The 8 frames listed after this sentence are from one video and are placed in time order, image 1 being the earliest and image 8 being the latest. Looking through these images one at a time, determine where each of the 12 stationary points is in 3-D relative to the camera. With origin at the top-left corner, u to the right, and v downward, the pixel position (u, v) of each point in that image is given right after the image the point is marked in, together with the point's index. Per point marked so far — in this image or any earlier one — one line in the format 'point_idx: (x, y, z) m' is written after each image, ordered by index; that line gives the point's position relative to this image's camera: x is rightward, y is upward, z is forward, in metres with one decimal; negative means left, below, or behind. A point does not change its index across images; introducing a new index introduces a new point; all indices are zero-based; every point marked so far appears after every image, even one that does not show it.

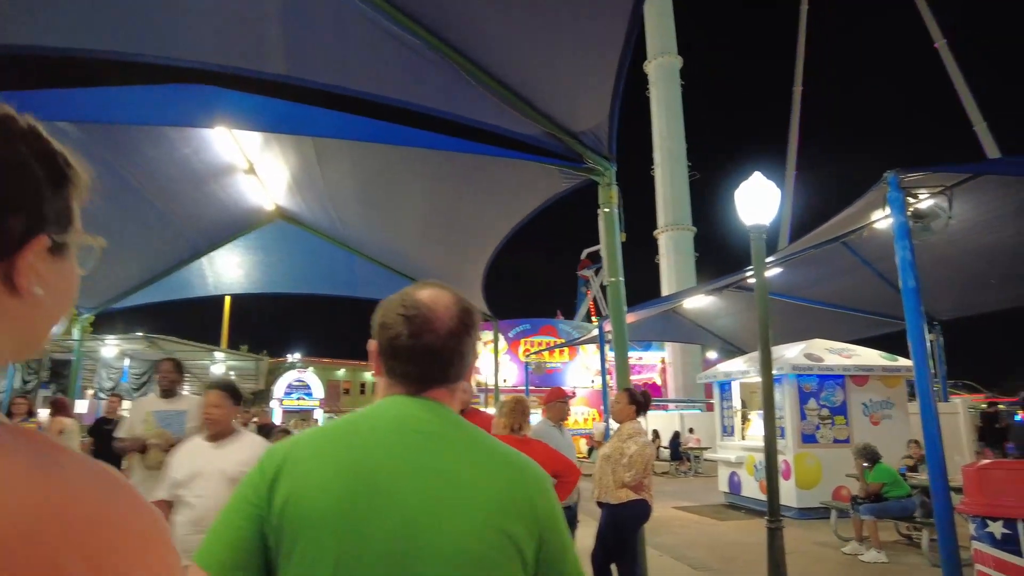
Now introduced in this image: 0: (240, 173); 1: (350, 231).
0: (-2.5, +1.0, +6.0) m
1: (-1.8, +0.6, +7.1) m
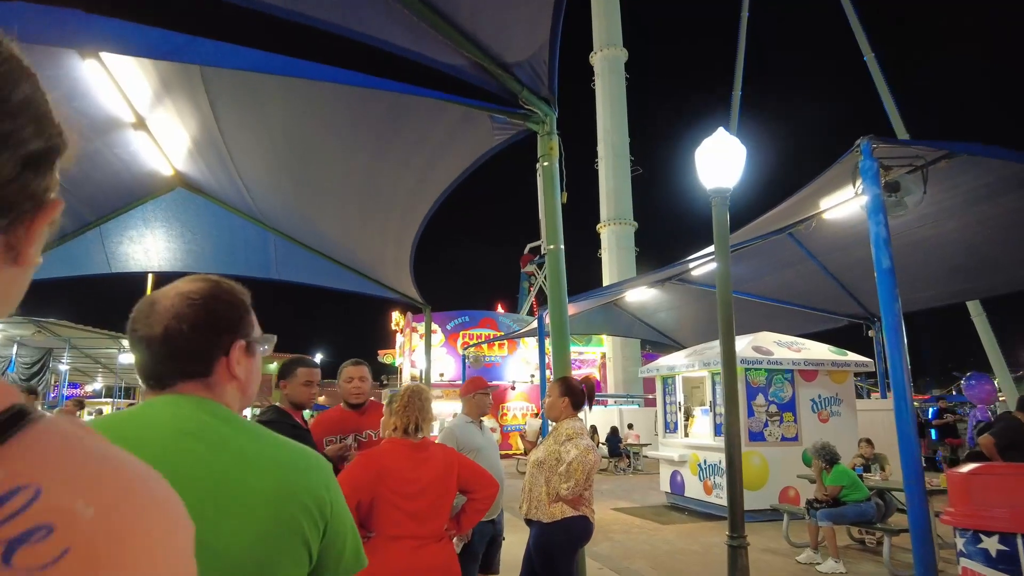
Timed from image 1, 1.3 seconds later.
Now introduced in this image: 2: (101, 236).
0: (-3.0, +1.3, +5.2) m
1: (-2.4, +0.8, +6.3) m
2: (-4.2, +0.5, +6.7) m
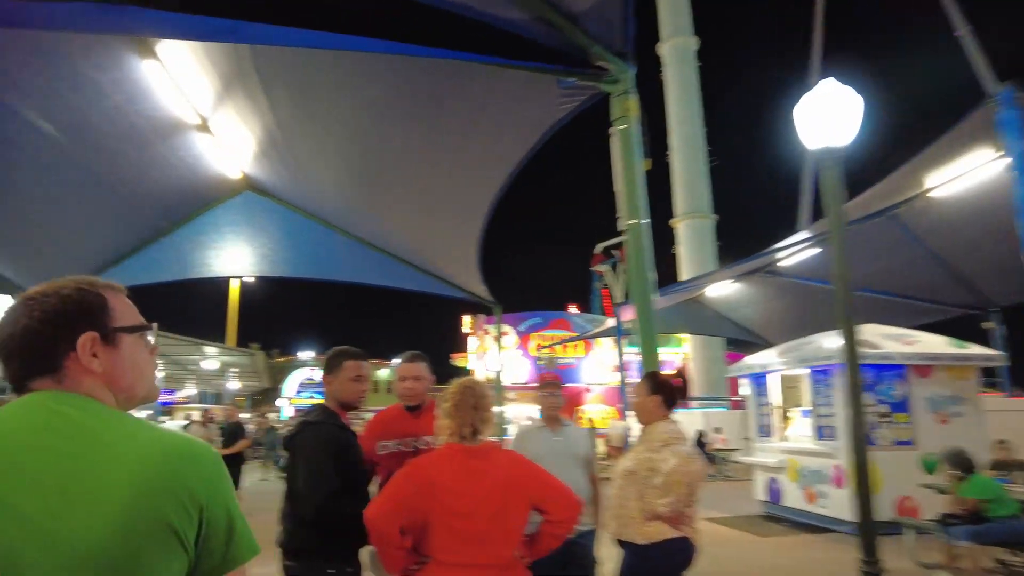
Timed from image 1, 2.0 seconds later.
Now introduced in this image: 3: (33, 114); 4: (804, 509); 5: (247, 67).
0: (-2.5, +1.2, +5.2) m
1: (-1.8, +0.8, +6.2) m
2: (-3.5, +0.5, +6.8) m
3: (-3.3, +1.2, +4.6) m
4: (+3.0, -2.2, +6.7) m
5: (-1.8, +1.5, +4.3) m
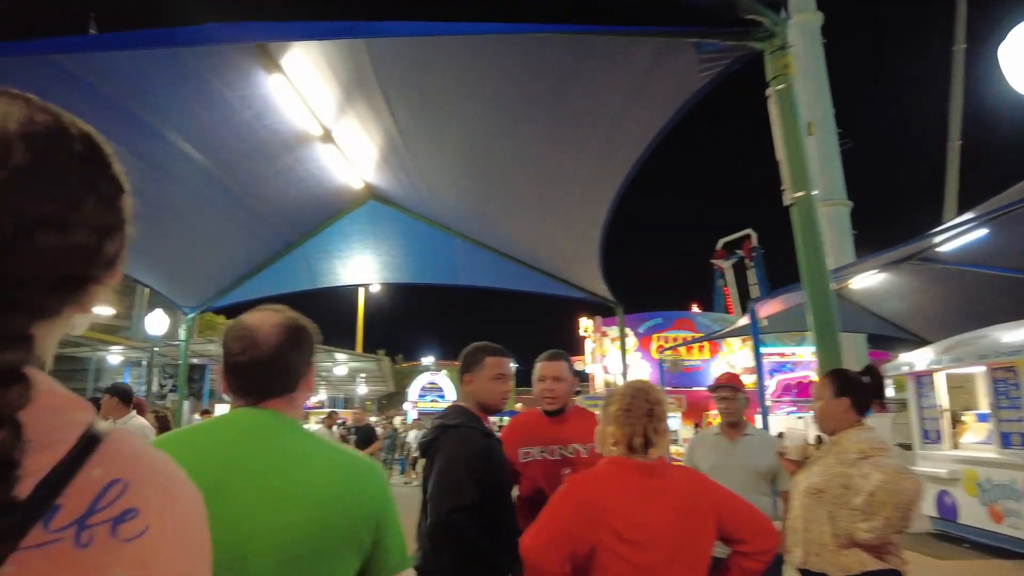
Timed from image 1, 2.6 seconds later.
0: (-1.6, +1.2, +5.3) m
1: (-0.7, +0.8, +6.2) m
2: (-2.2, +0.4, +7.1) m
3: (-2.4, +1.1, +4.8) m
4: (+4.2, -2.1, +5.8) m
5: (-1.0, +1.4, +4.4) m
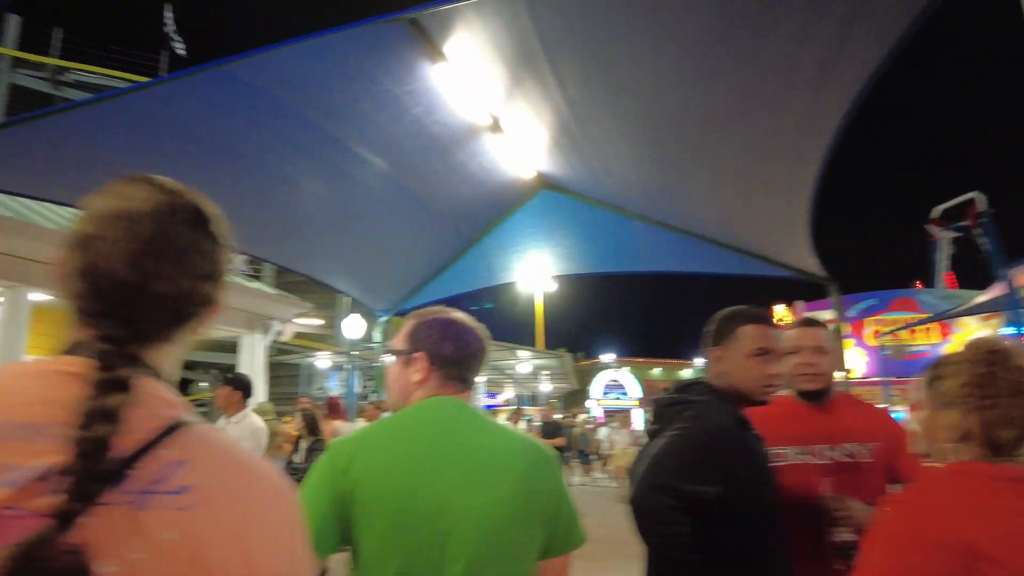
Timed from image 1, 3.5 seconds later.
0: (-0.2, +1.2, +5.1) m
1: (+0.9, +0.9, +5.8) m
2: (-0.3, +0.4, +7.0) m
3: (-1.1, +1.1, +4.9) m
4: (+5.7, -1.7, +4.1) m
5: (+0.1, +1.5, +4.1) m
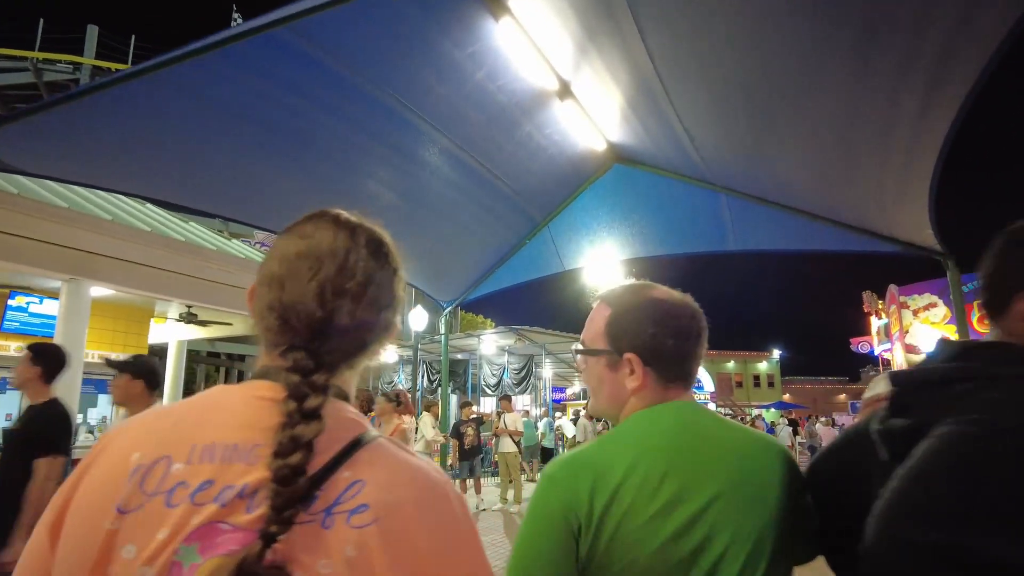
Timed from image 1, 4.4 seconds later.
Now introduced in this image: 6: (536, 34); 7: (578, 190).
0: (+0.3, +1.3, +4.7) m
1: (+1.5, +1.0, +5.2) m
2: (+0.4, +0.5, +6.6) m
3: (-0.6, +1.2, +4.6) m
4: (+6.1, -1.5, +3.1) m
5: (+0.5, +1.6, +3.6) m
6: (+0.1, +1.6, +4.0) m
7: (+0.6, +0.9, +6.0) m
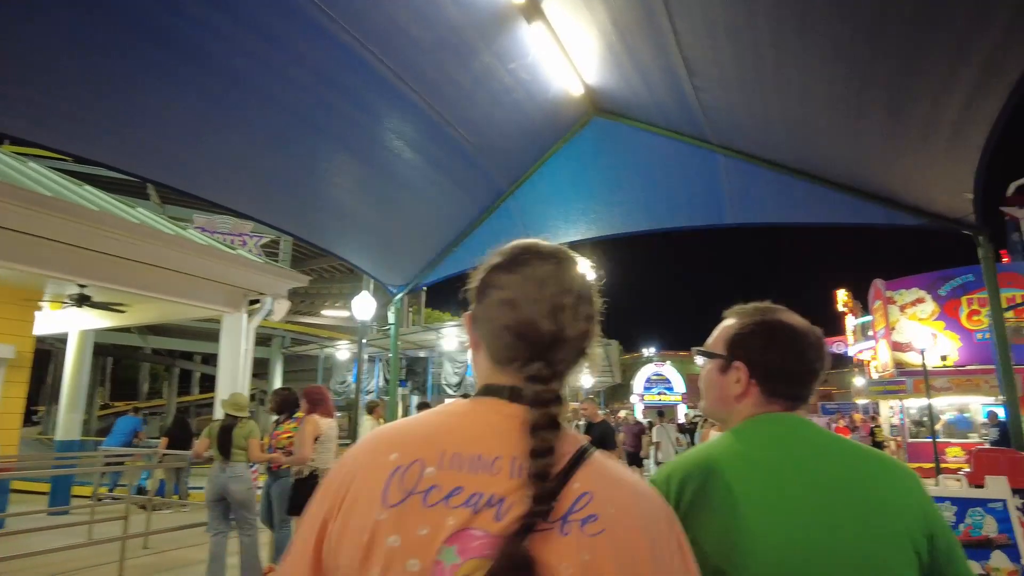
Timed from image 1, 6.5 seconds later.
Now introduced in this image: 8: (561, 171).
0: (0.0, +1.5, +3.8) m
1: (+1.2, +1.2, +4.3) m
2: (+0.1, +0.7, +5.6) m
3: (-0.9, +1.4, +3.6) m
4: (+5.9, -1.3, +2.4) m
5: (+0.3, +1.8, +2.7) m
6: (-0.1, +1.7, +3.1) m
7: (+0.3, +1.1, +5.1) m
8: (+0.4, +0.9, +5.3) m
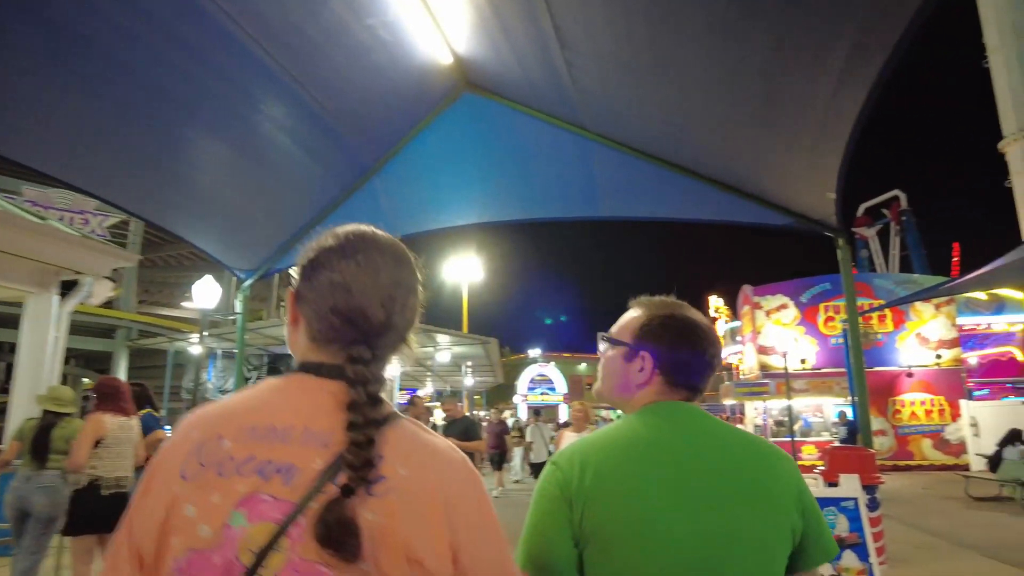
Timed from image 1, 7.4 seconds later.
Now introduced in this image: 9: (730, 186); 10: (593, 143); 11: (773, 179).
0: (-0.7, +1.6, +3.3) m
1: (+0.4, +1.2, +4.1) m
2: (-1.0, +0.8, +5.2) m
3: (-1.6, +1.5, +3.0) m
4: (+5.2, -1.4, +3.0) m
5: (-0.2, +1.9, +2.3) m
6: (-0.7, +1.8, +2.6) m
7: (-0.7, +1.1, +4.7) m
8: (-0.6, +1.0, +4.9) m
9: (+1.5, +0.7, +4.6) m
10: (+0.6, +1.0, +4.7) m
11: (+1.7, +0.7, +4.2) m
